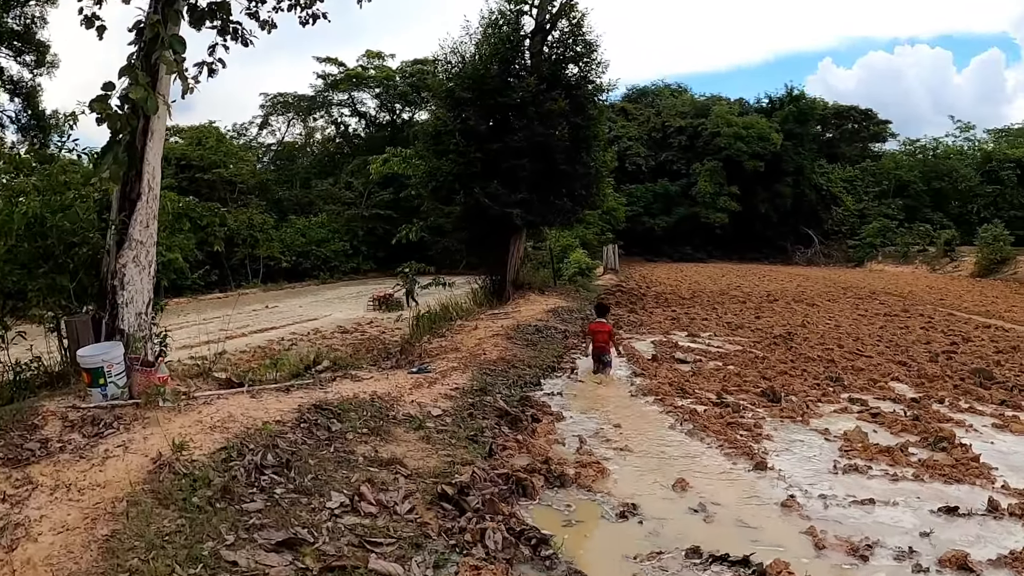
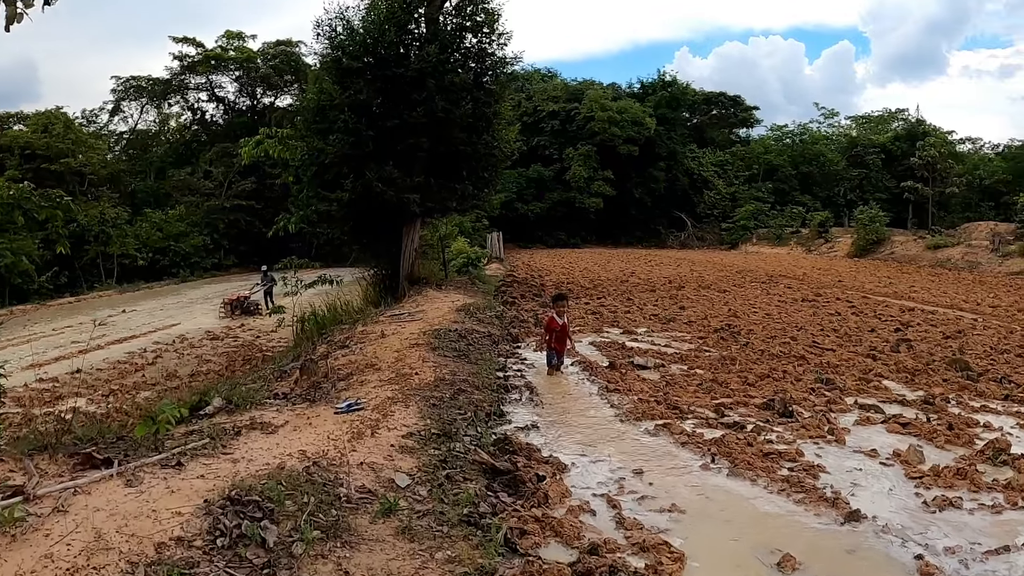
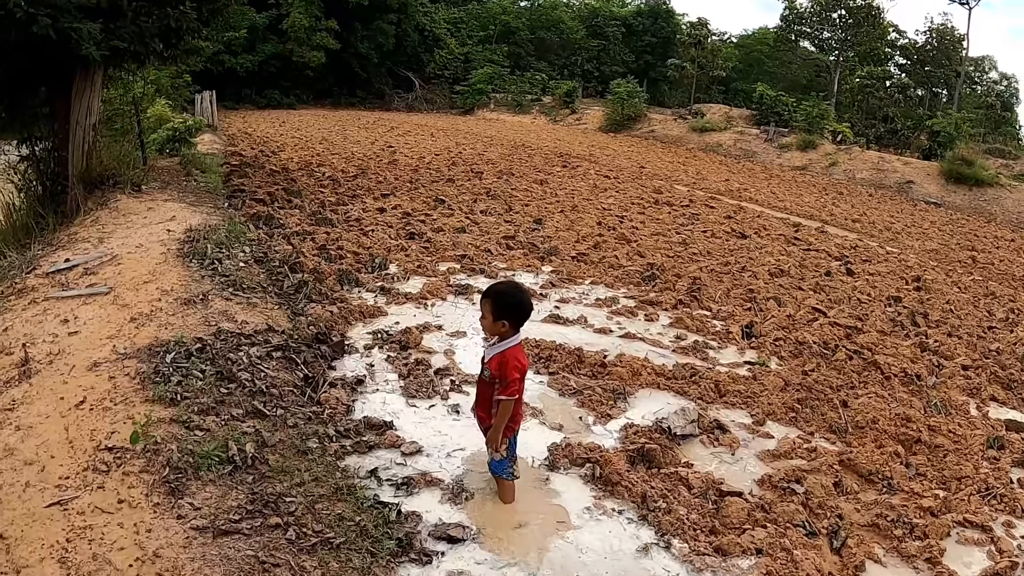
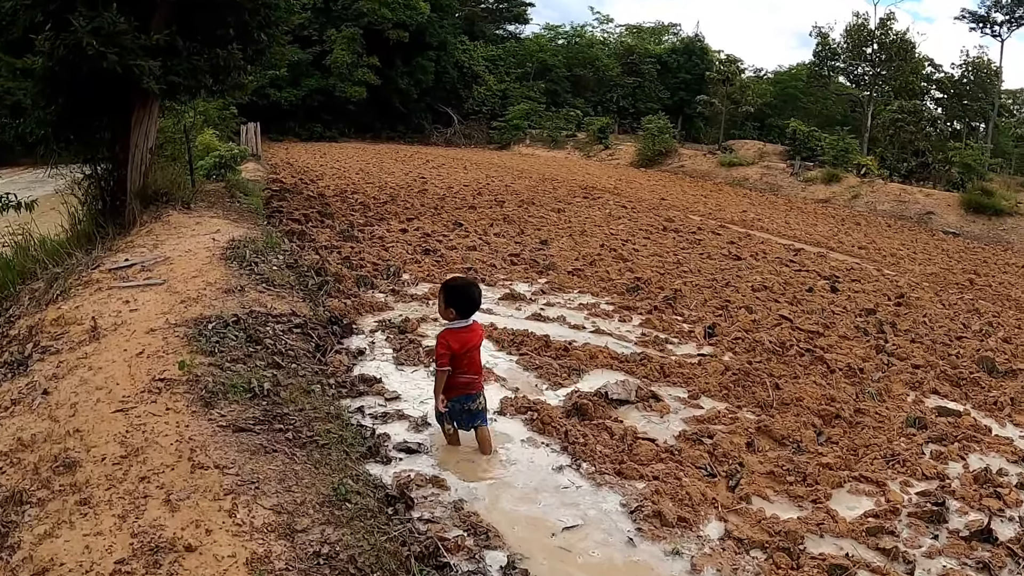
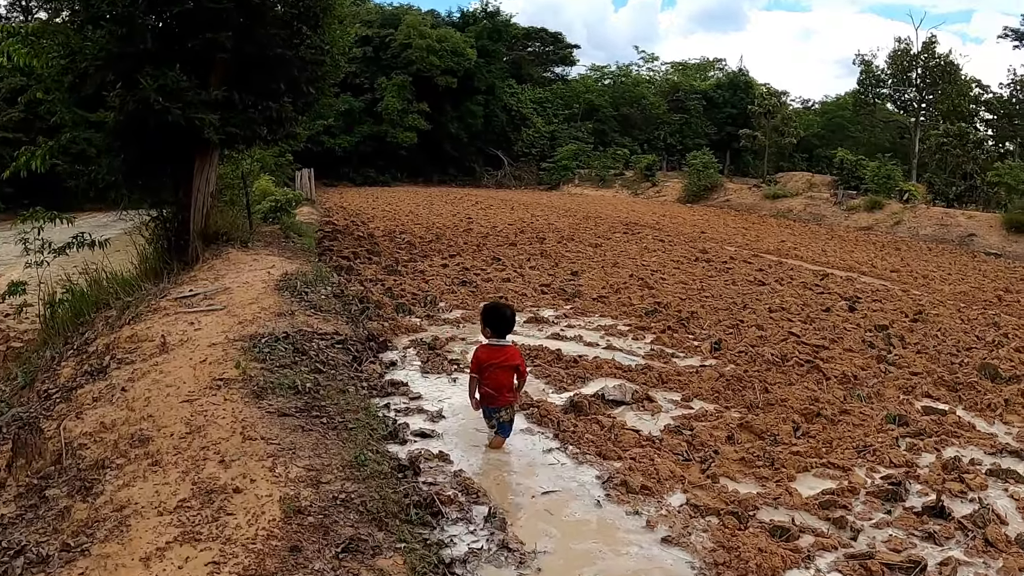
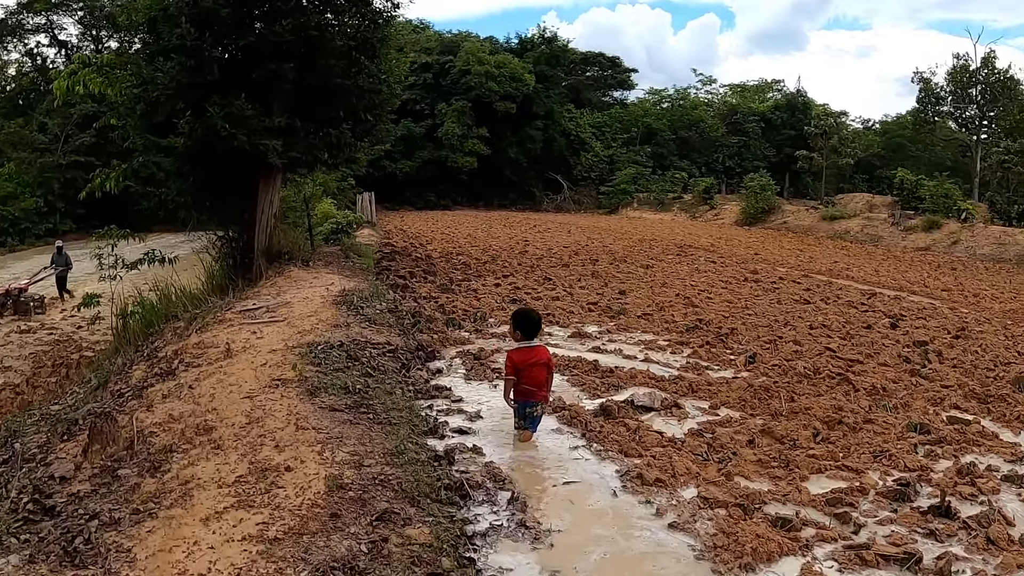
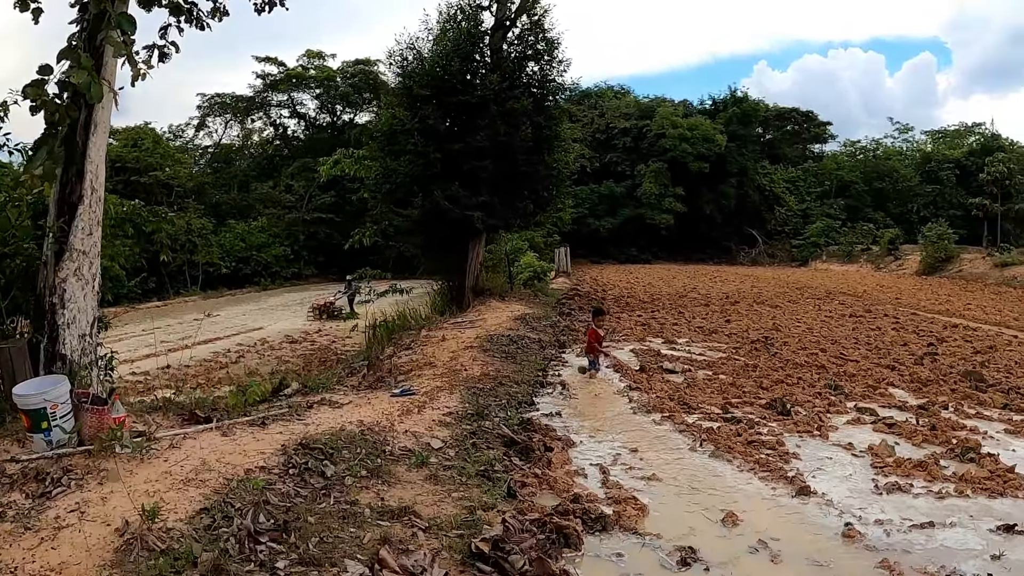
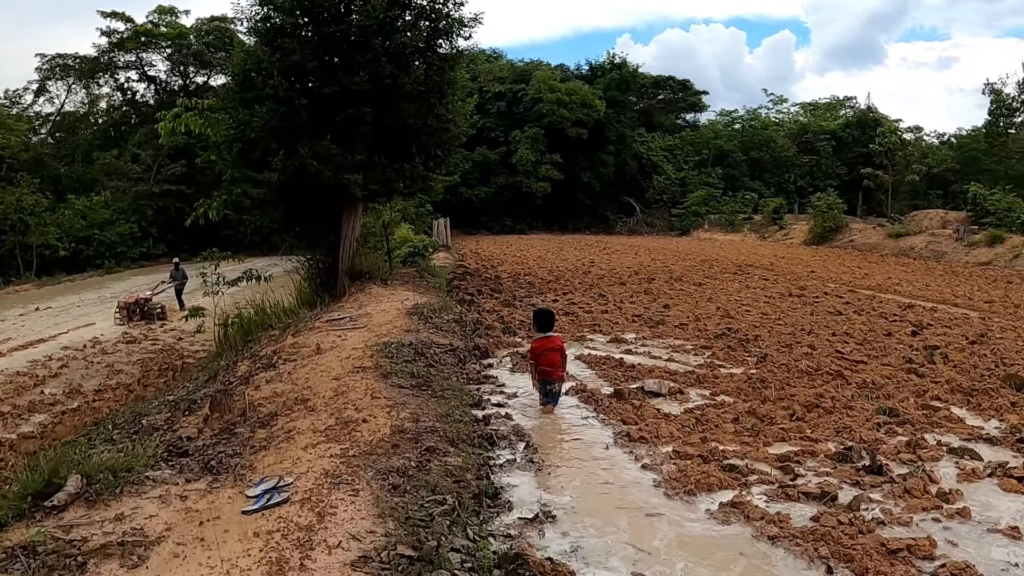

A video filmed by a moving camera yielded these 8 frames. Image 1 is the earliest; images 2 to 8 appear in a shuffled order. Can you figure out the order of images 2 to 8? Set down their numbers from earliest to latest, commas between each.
7, 2, 8, 6, 5, 4, 3
